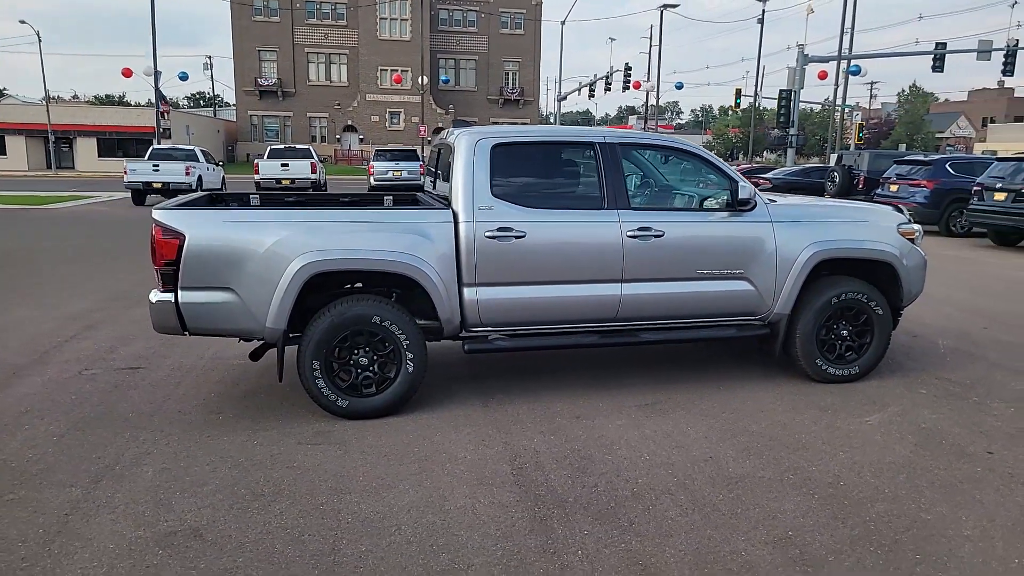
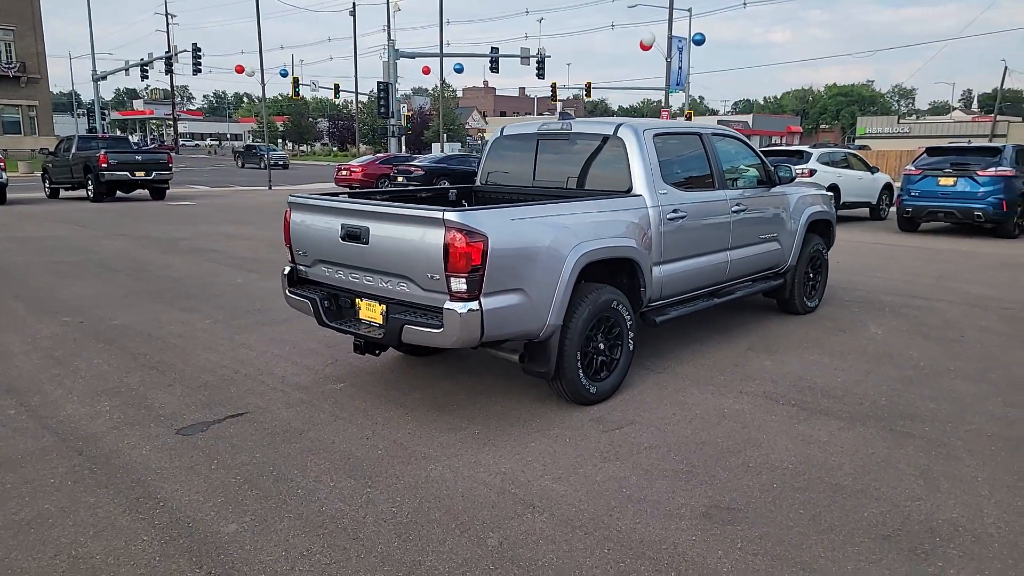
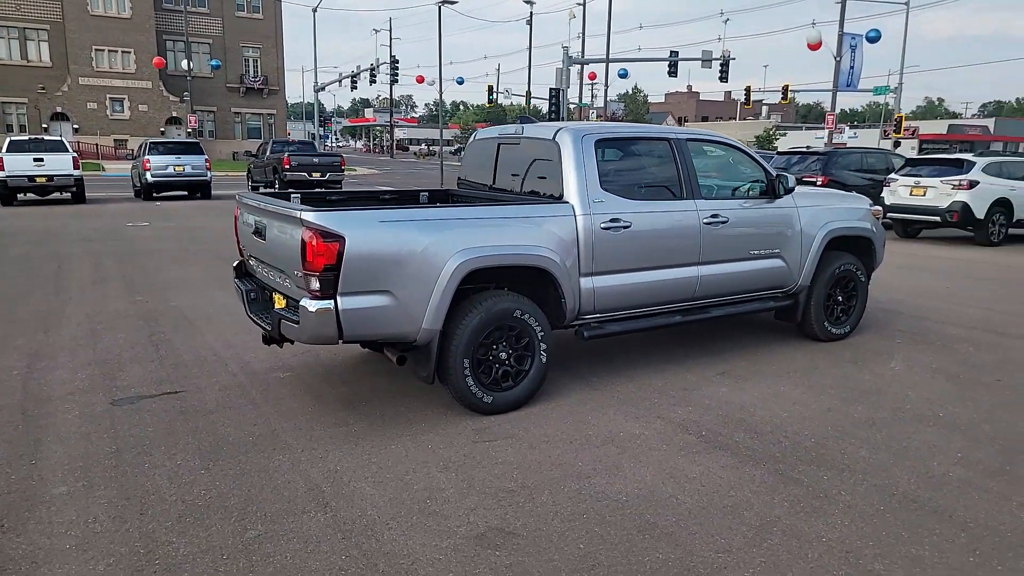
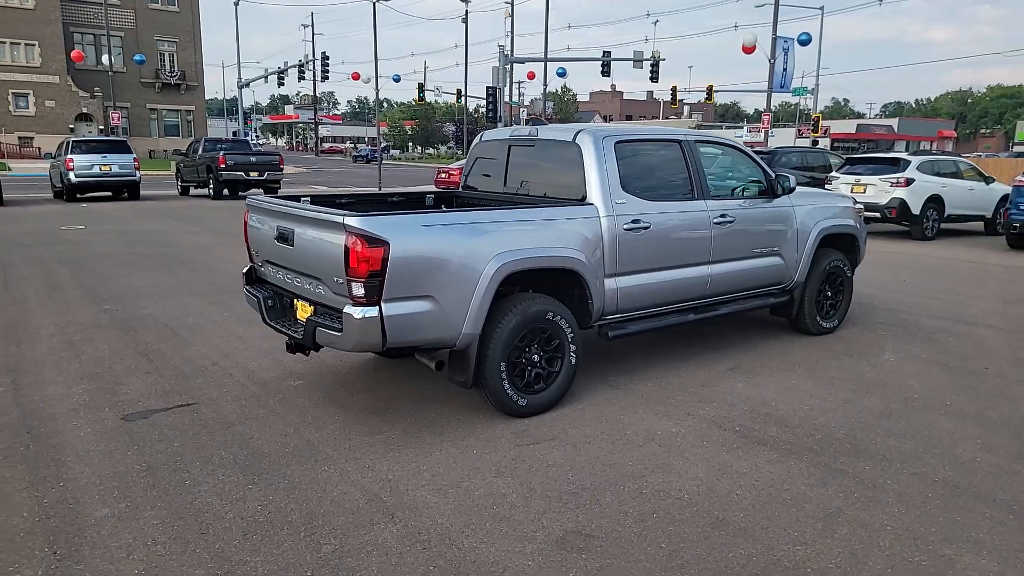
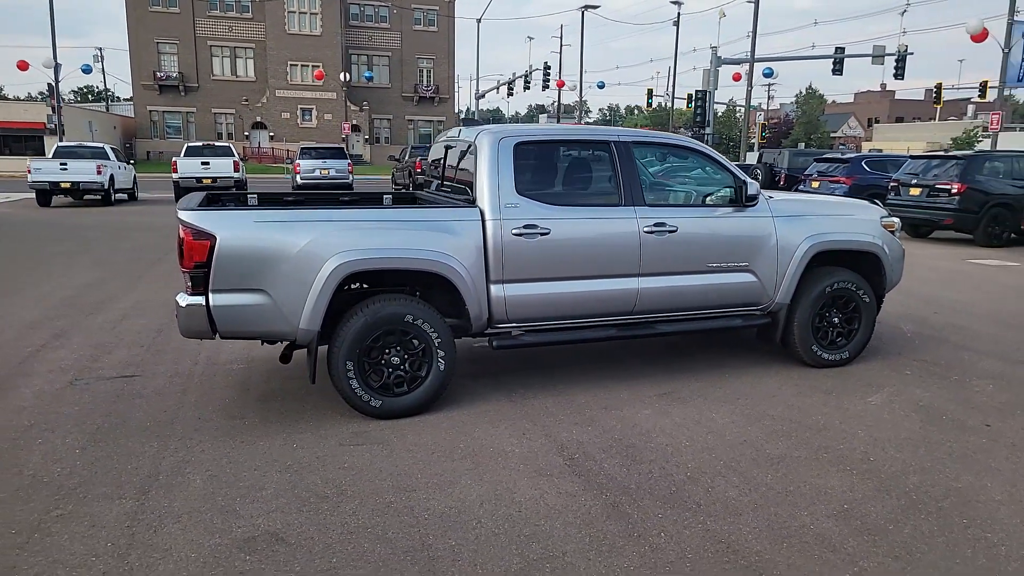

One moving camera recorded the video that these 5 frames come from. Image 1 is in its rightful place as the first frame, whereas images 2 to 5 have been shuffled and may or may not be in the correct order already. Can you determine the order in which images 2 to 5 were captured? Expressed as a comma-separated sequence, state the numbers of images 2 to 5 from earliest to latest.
5, 3, 4, 2
